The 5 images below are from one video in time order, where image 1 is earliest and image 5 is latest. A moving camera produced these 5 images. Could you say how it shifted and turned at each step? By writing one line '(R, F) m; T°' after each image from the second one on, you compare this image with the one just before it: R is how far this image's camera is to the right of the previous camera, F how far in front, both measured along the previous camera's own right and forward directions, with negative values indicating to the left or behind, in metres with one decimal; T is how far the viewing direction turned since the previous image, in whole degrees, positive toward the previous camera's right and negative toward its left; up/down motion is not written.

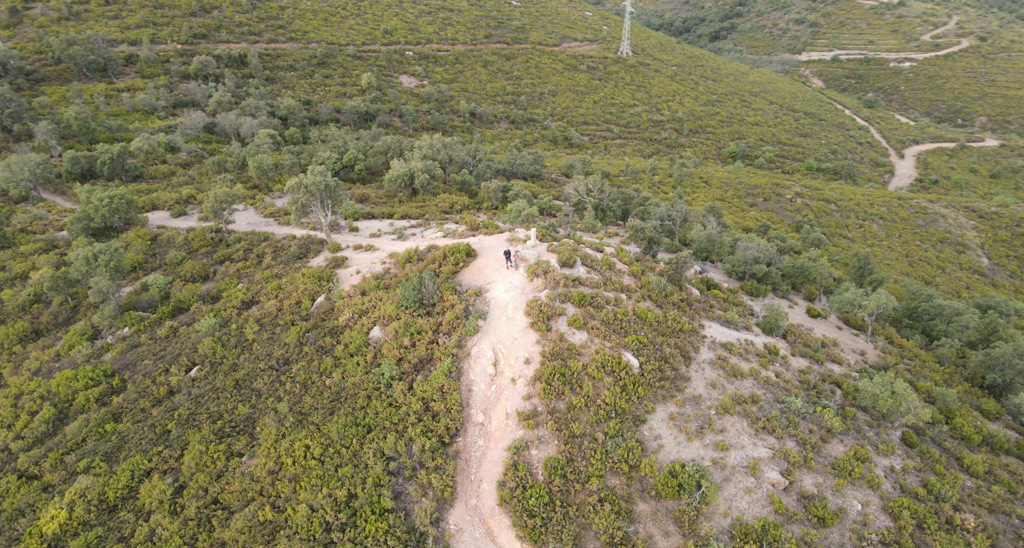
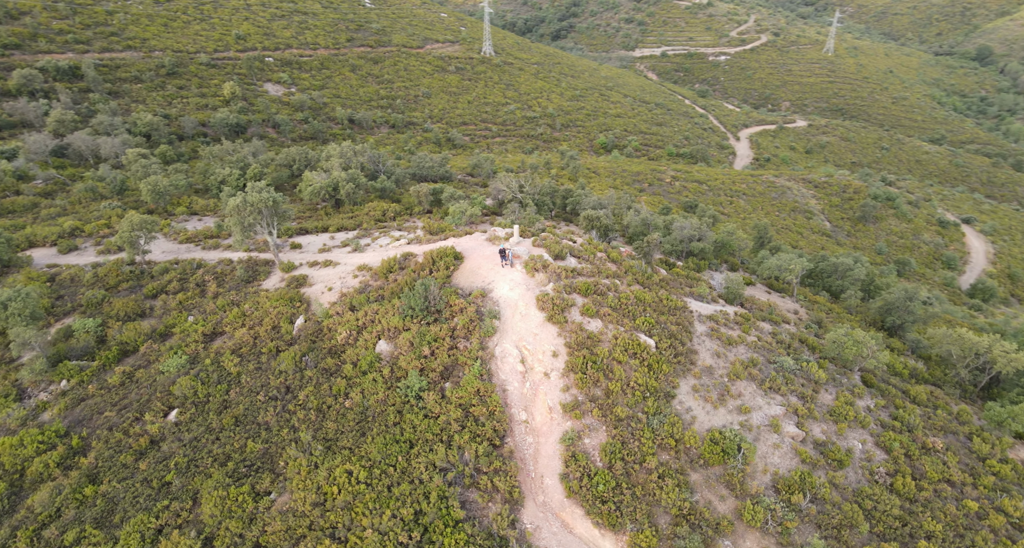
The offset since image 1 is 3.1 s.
(-3.5, +0.4) m; +8°
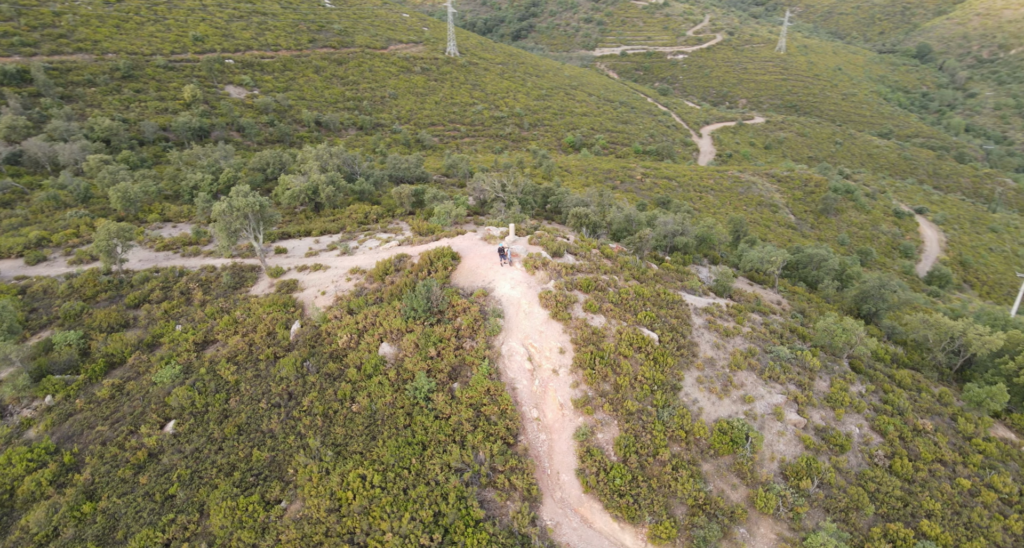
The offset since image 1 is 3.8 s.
(-0.9, 0.0) m; +2°
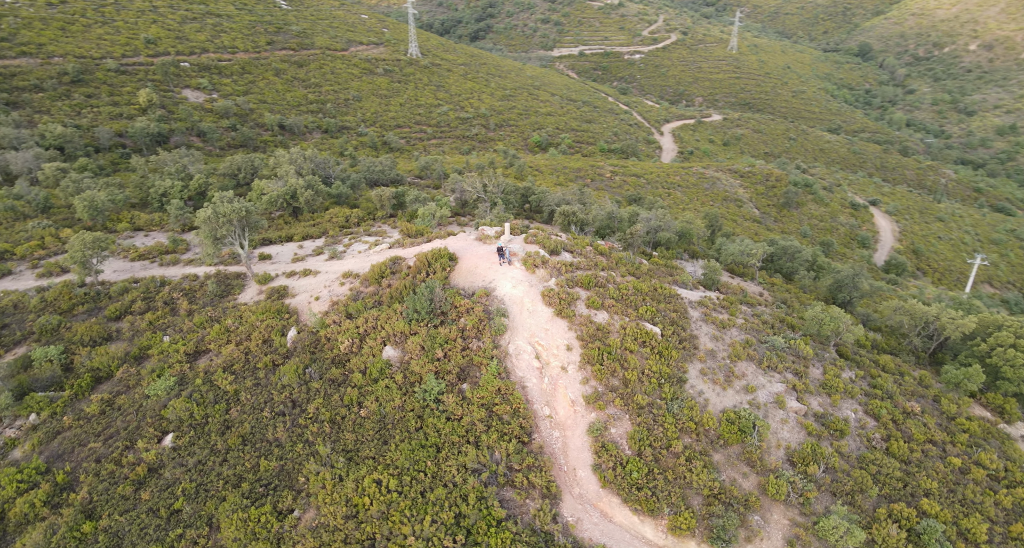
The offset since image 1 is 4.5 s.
(-1.0, 0.0) m; +2°
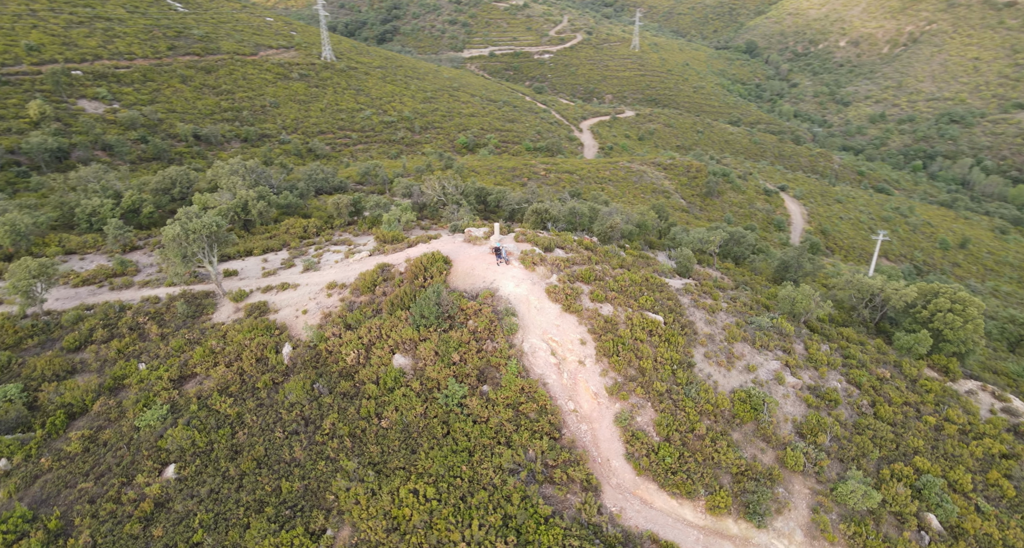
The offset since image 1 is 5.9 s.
(-2.1, -0.2) m; +4°
